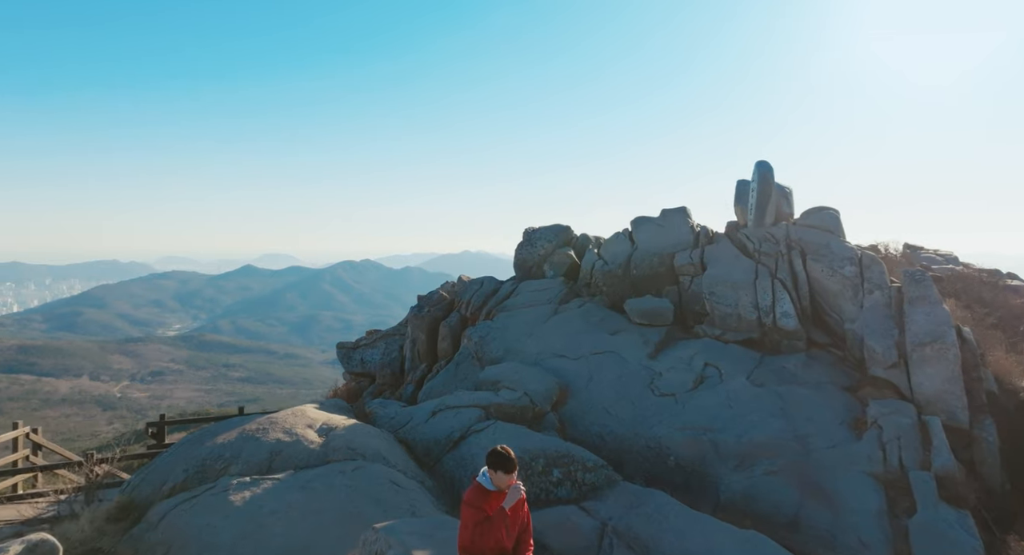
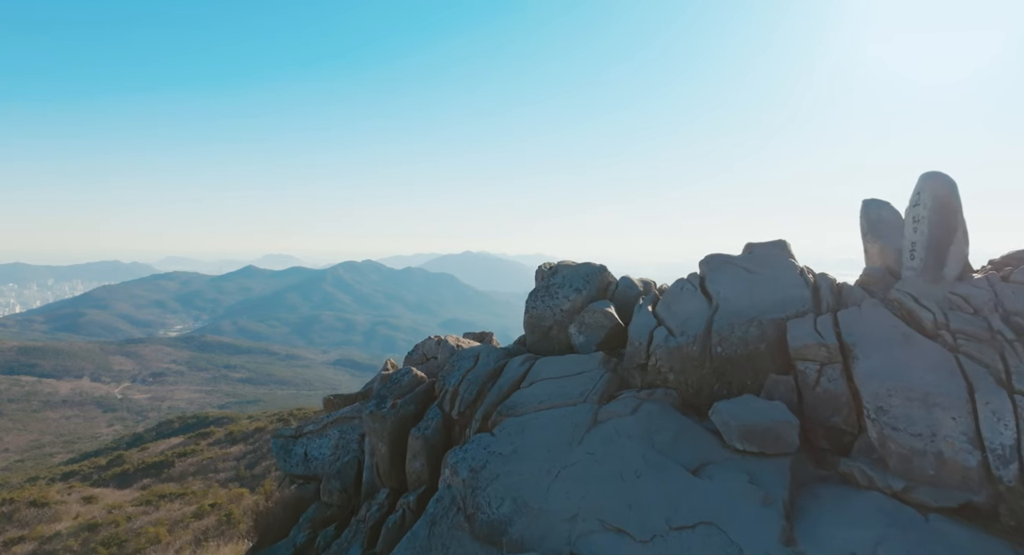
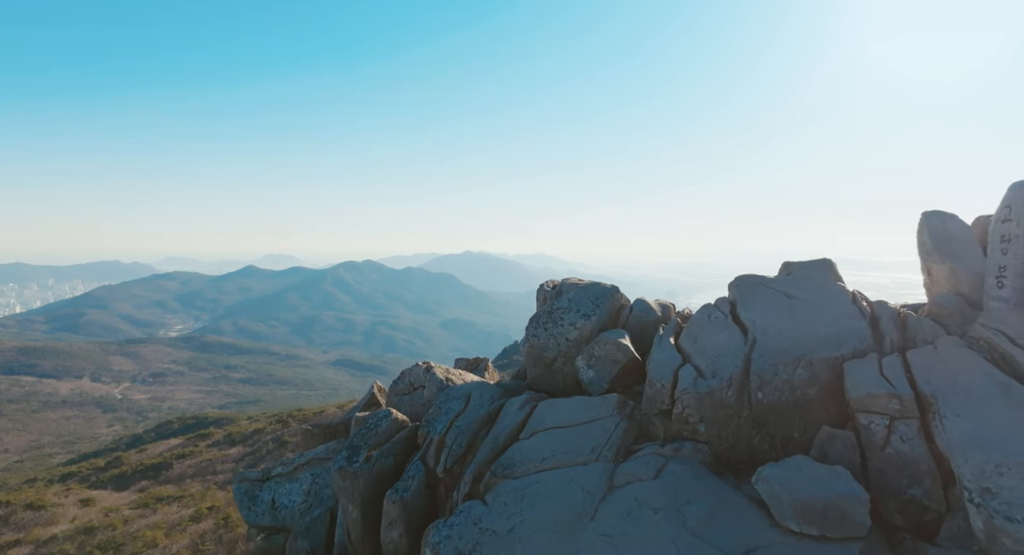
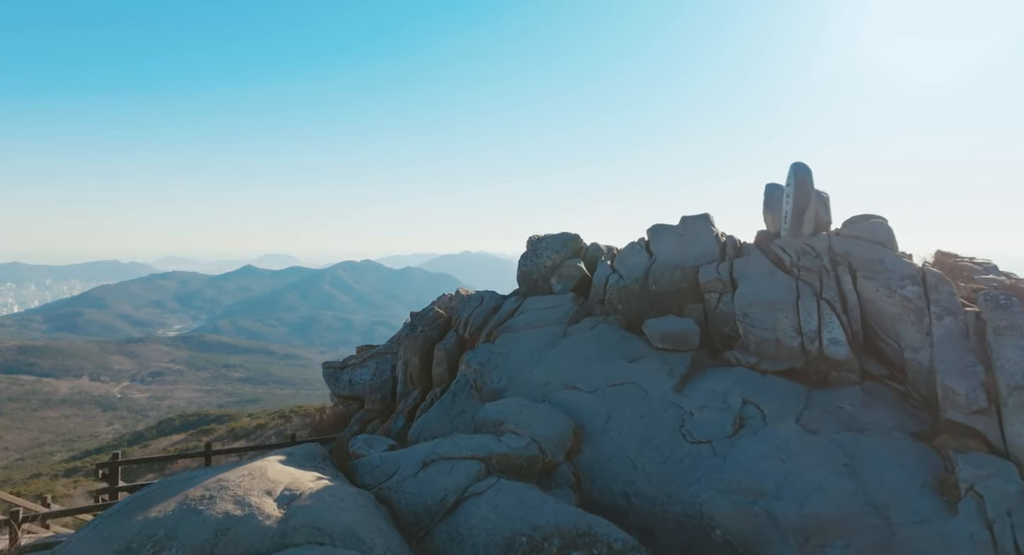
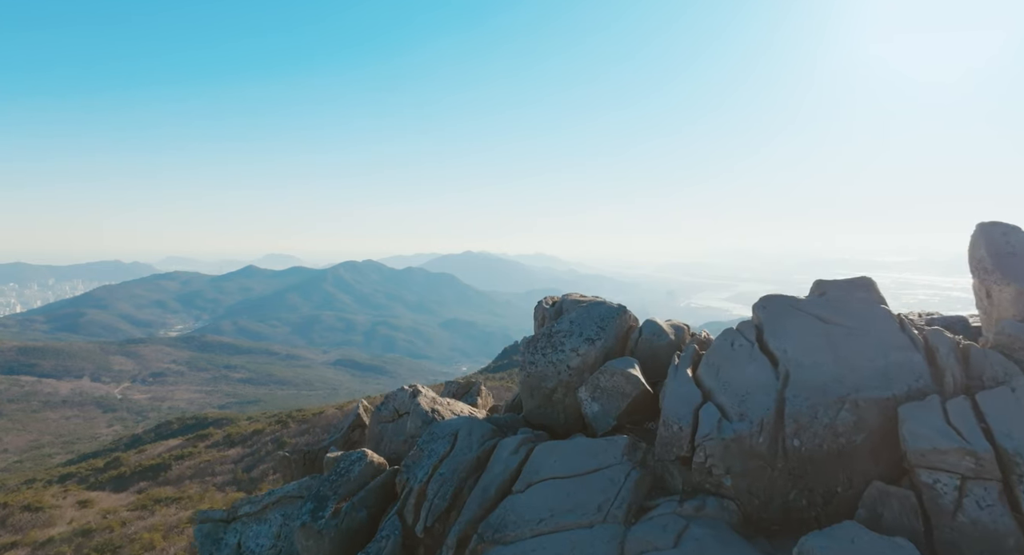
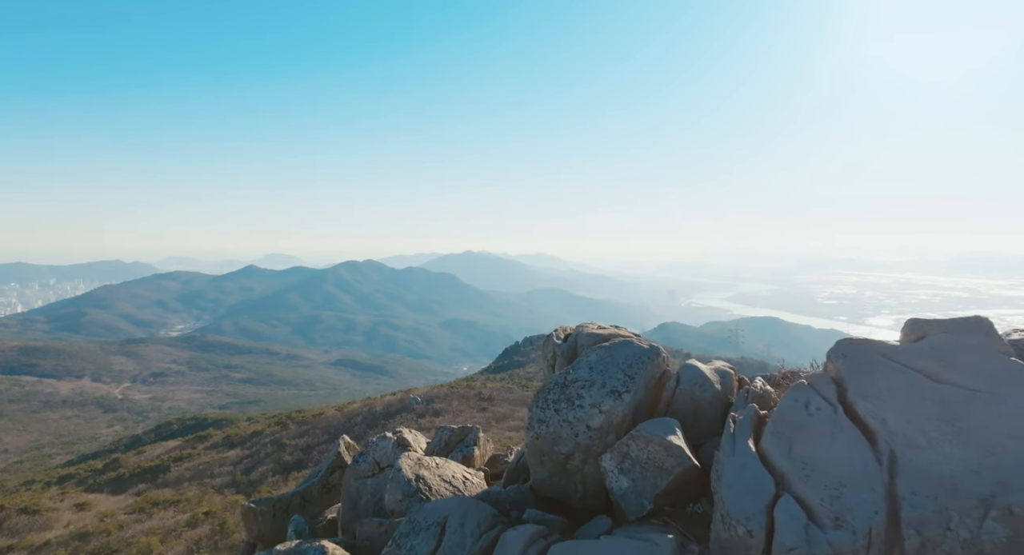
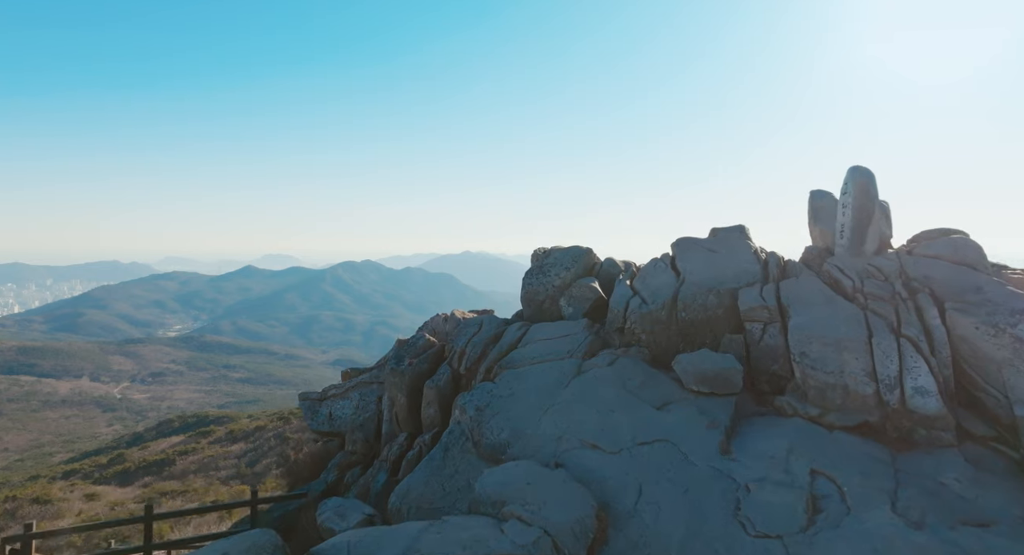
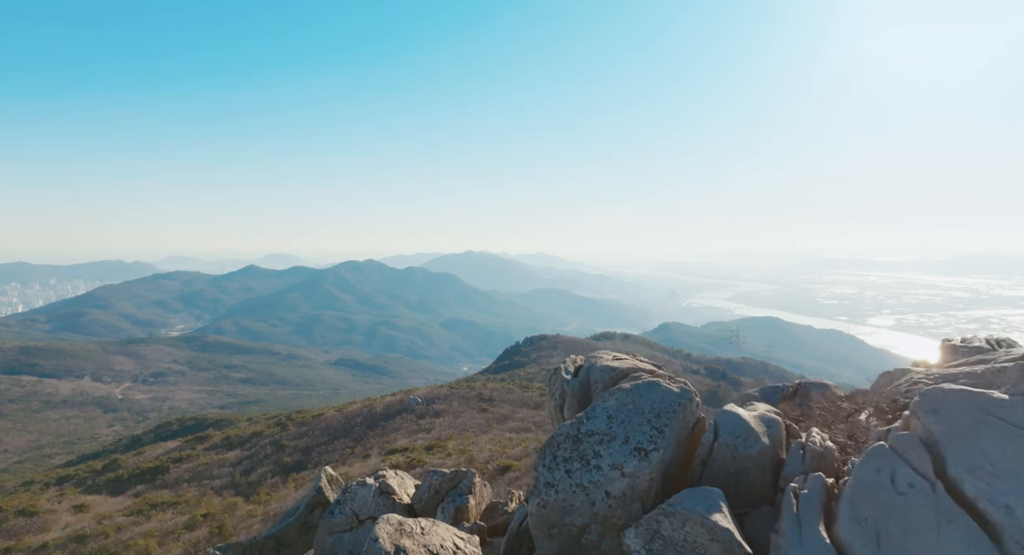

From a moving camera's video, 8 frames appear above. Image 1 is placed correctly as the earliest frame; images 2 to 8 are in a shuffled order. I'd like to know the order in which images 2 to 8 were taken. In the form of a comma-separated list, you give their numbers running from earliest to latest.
4, 7, 2, 3, 5, 6, 8
